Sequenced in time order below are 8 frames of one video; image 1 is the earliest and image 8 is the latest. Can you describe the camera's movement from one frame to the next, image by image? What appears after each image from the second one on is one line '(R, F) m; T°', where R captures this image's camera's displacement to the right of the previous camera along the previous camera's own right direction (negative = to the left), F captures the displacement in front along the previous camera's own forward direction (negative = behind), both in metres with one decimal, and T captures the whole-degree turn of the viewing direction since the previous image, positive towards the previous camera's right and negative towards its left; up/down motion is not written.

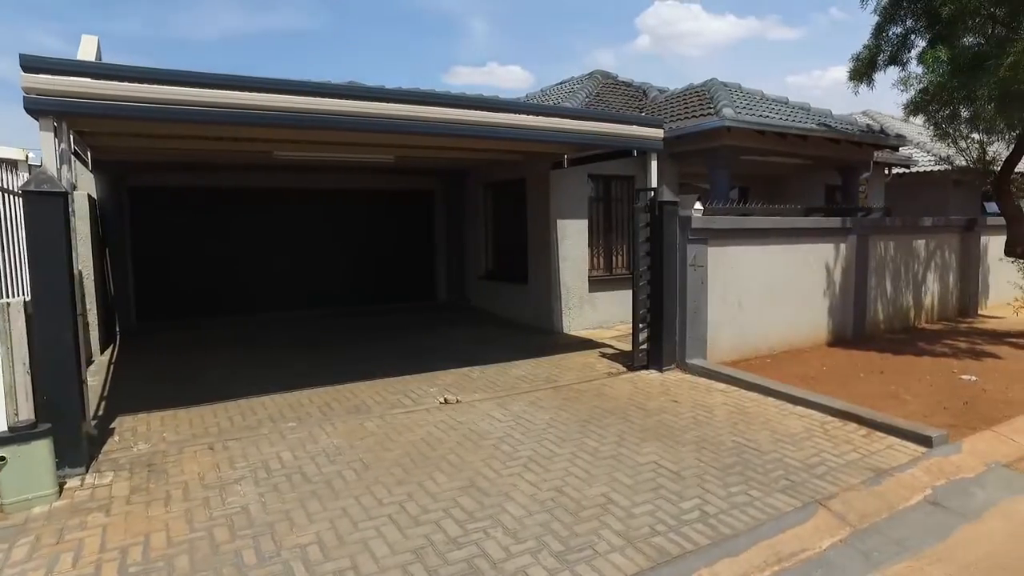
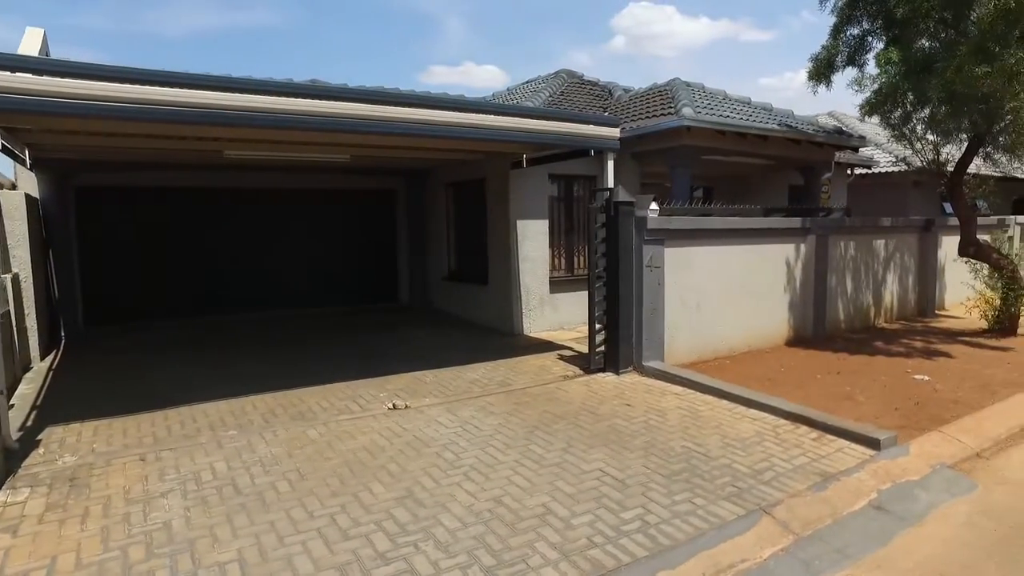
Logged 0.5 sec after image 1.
(+0.3, +0.1) m; +2°
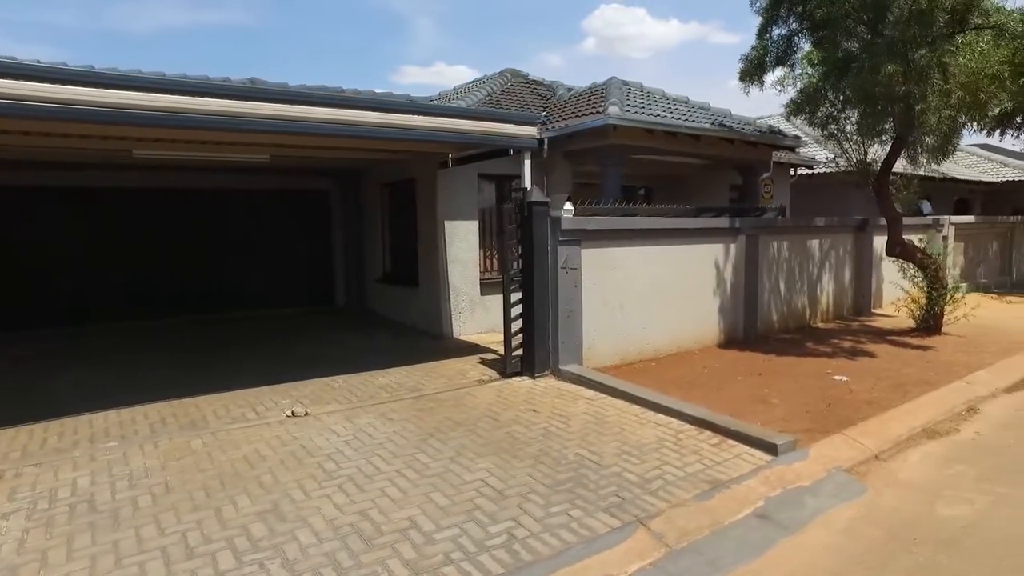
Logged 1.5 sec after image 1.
(+0.7, +0.2) m; +2°
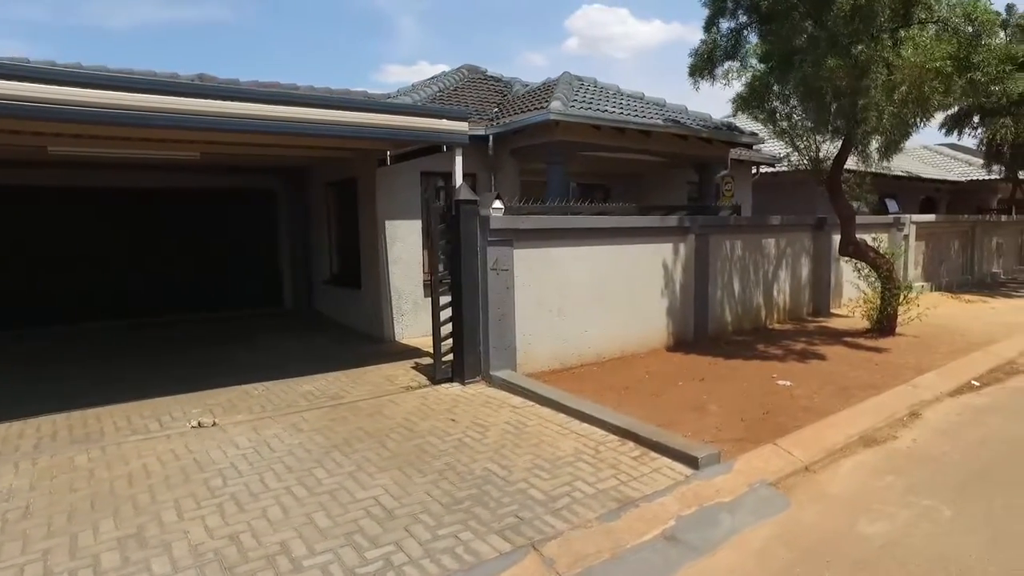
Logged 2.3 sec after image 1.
(+0.6, +0.3) m; +1°
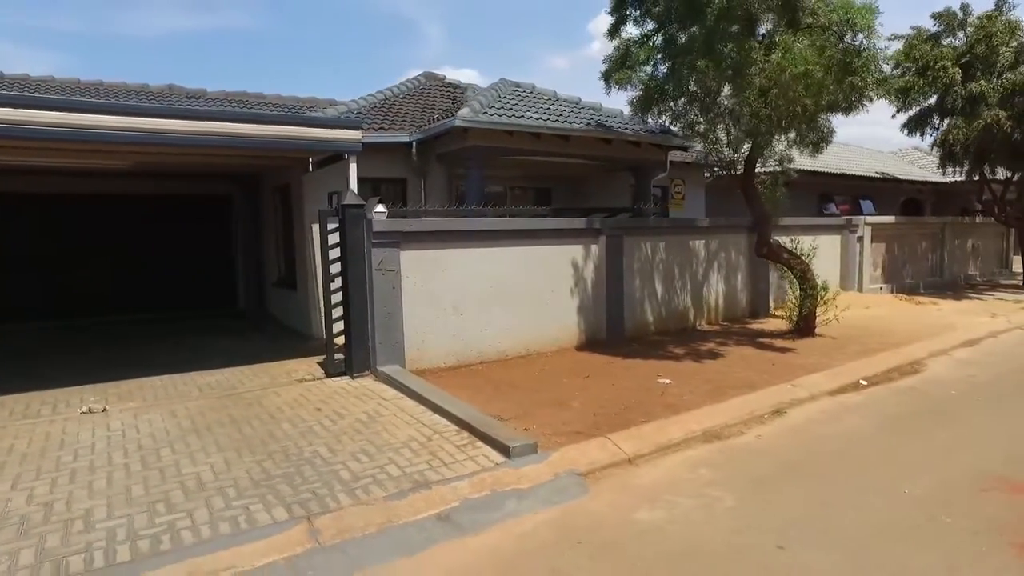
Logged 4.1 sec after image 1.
(+1.5, -0.3) m; -3°
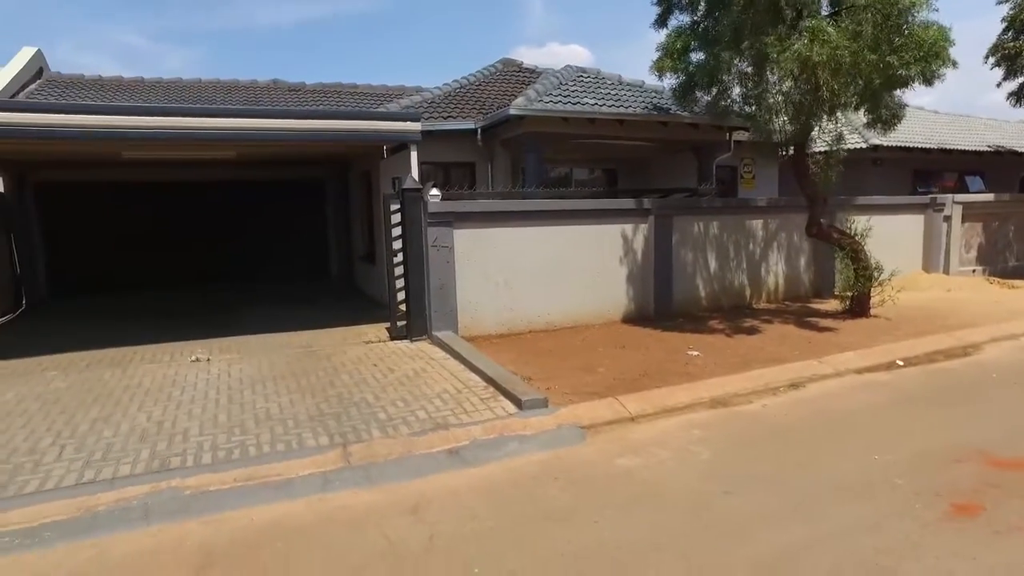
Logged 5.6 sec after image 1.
(+0.8, -0.7) m; -9°
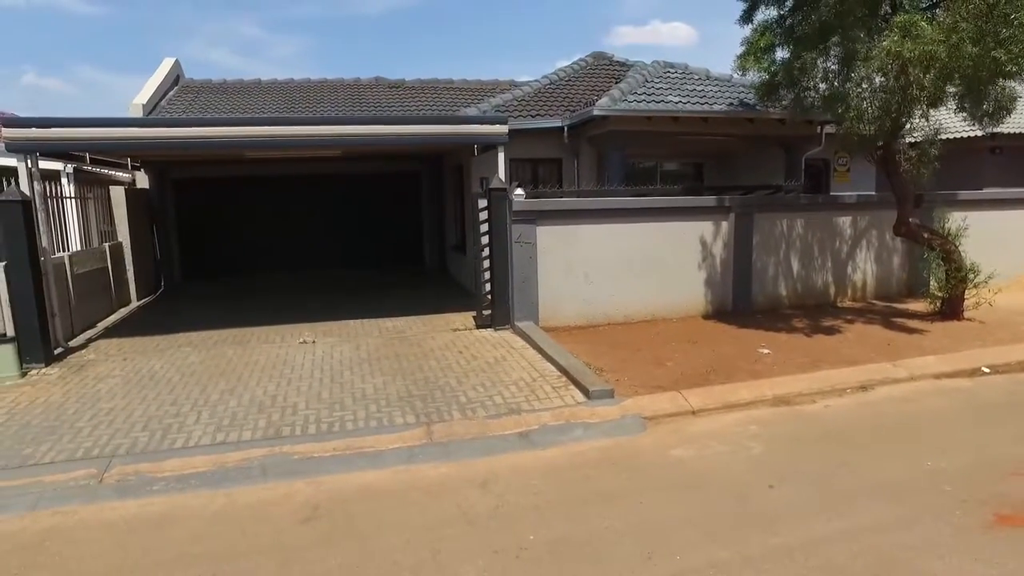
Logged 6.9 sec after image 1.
(+0.2, -0.5) m; -8°
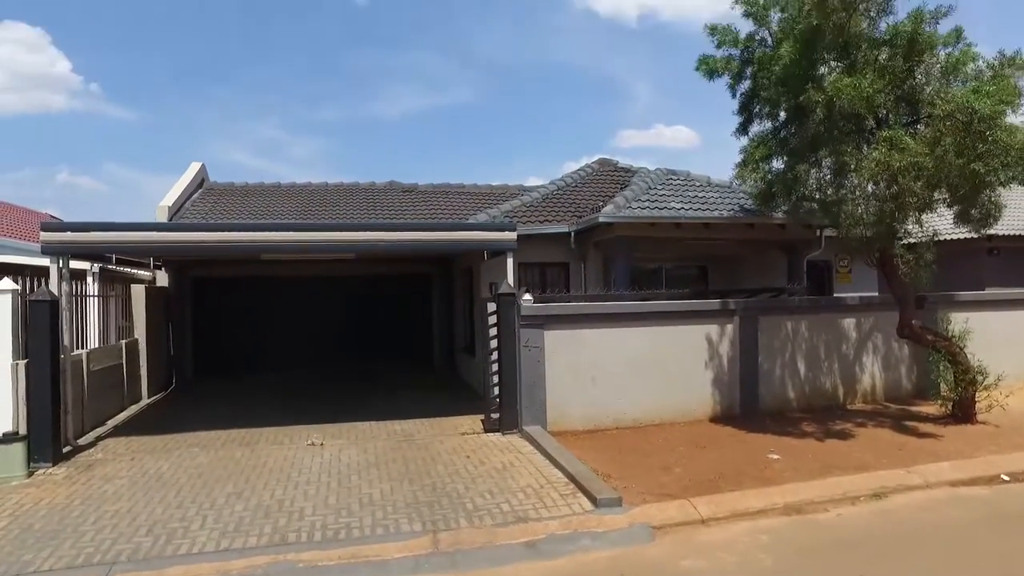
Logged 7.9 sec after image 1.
(0.0, -0.2) m; -1°
